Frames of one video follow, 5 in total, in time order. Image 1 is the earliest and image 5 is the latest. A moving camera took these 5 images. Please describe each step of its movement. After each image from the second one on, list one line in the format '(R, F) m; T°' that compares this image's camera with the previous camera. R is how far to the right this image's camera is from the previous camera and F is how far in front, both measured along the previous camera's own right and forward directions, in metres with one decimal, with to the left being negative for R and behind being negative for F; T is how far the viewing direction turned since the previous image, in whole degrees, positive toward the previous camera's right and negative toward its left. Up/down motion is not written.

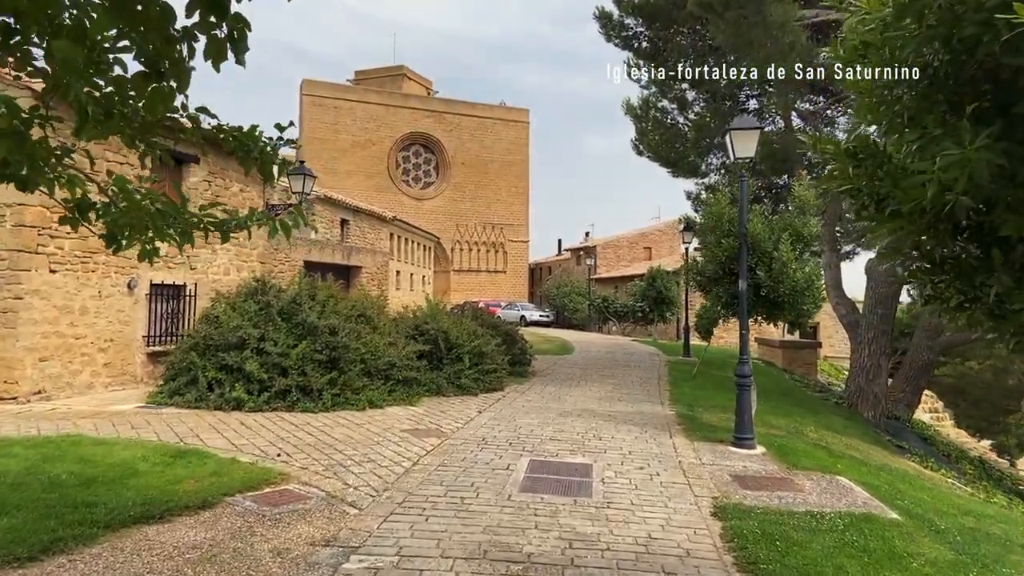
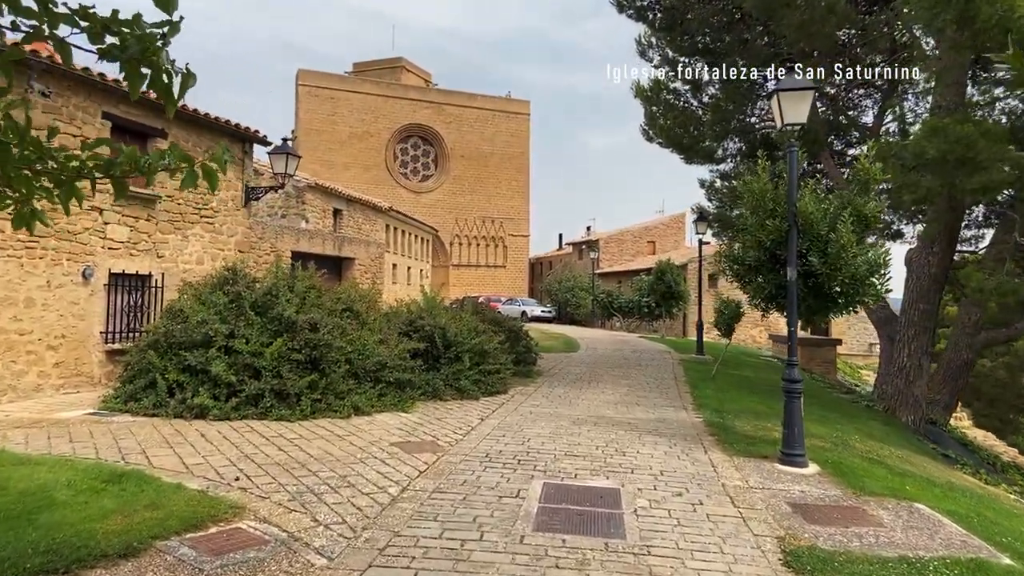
(-0.1, +1.3) m; 0°
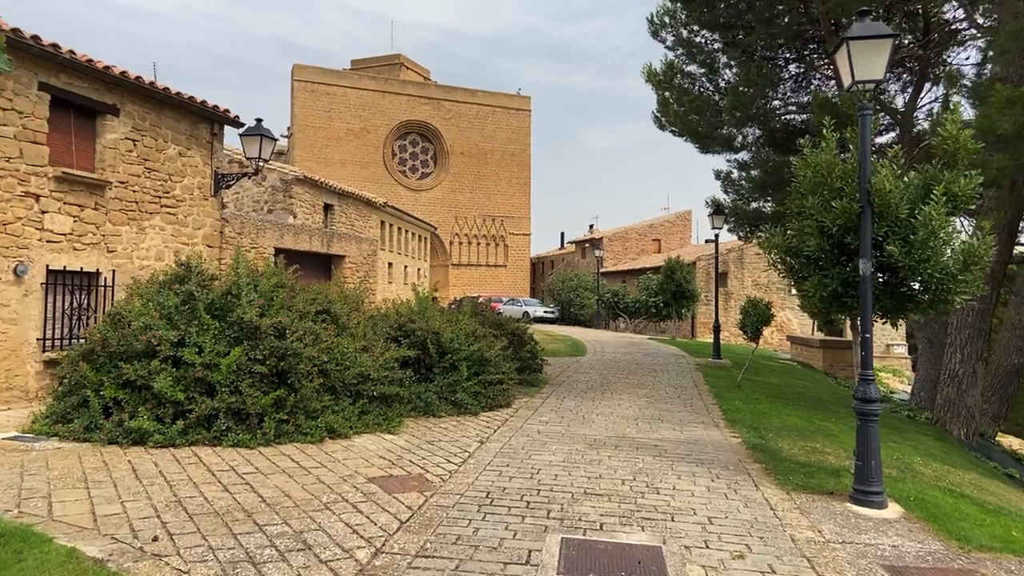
(0.0, +1.5) m; 0°
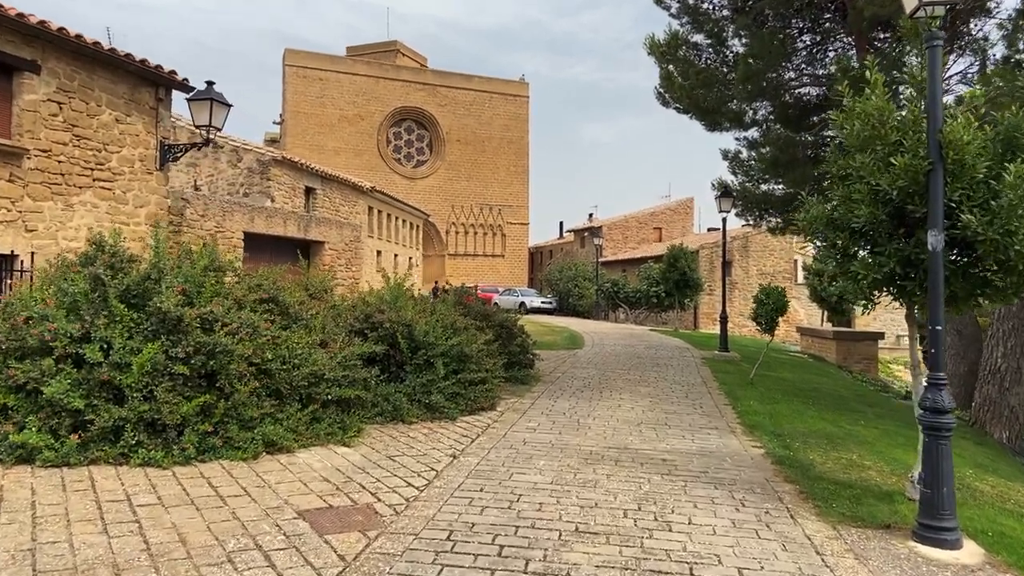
(+0.2, +1.4) m; 0°
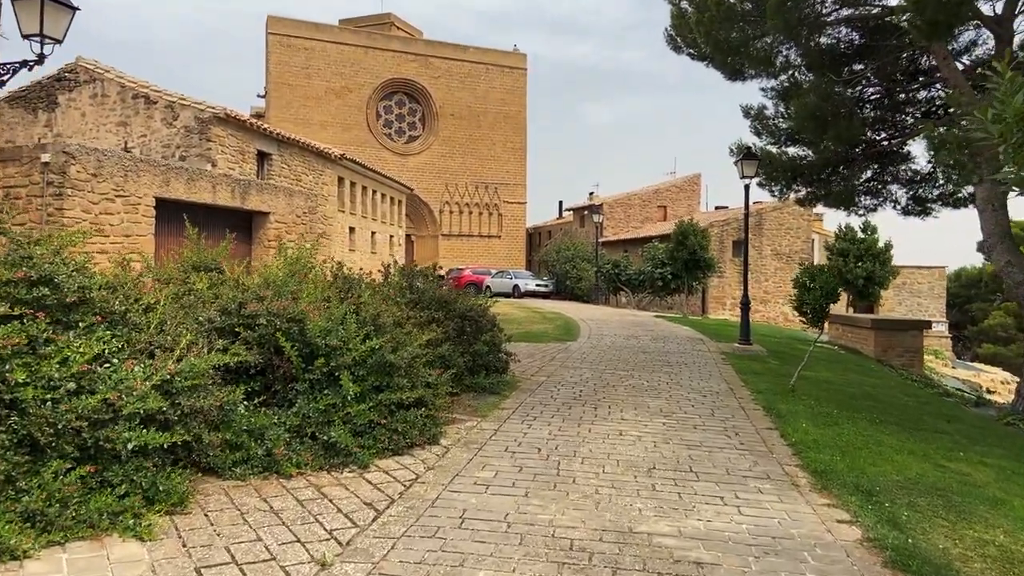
(+0.4, +2.9) m; 0°
